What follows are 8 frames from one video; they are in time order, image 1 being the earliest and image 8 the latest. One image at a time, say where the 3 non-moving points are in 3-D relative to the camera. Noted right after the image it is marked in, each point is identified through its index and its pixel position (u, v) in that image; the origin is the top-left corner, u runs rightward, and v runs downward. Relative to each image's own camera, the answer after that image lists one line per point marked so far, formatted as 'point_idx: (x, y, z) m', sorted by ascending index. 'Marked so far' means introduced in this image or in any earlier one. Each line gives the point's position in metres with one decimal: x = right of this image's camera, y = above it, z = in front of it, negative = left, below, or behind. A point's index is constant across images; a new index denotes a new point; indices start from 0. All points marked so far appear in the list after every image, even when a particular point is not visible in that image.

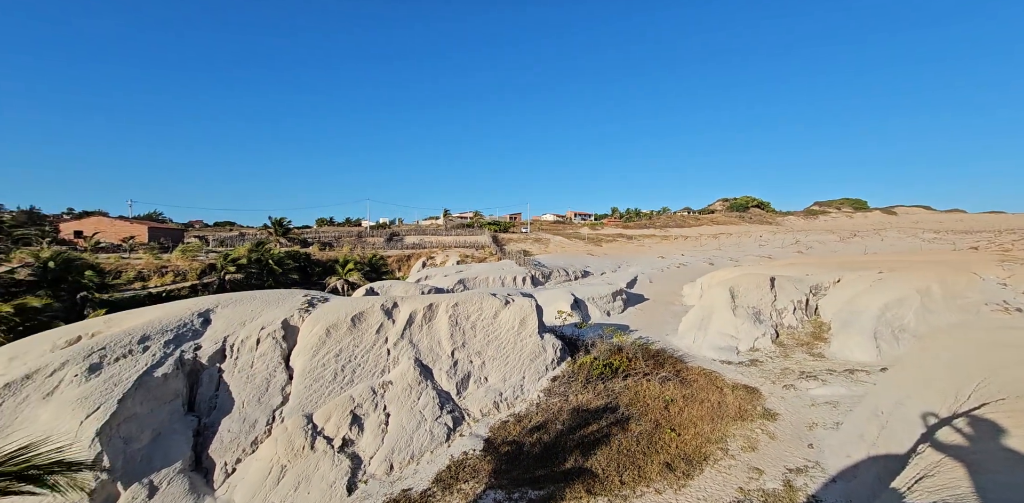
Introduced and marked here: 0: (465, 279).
0: (-1.9, -1.0, +14.3) m
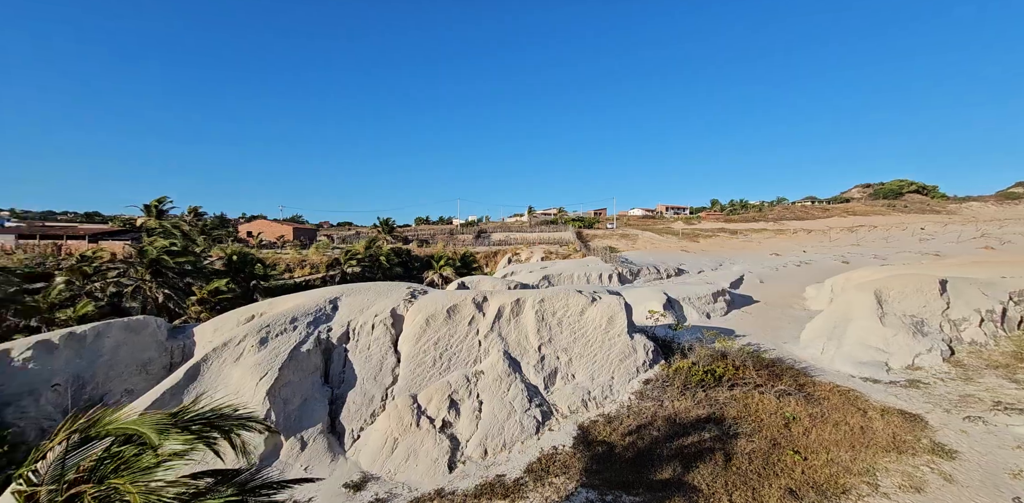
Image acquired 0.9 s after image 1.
0: (+1.3, -0.9, +14.6) m
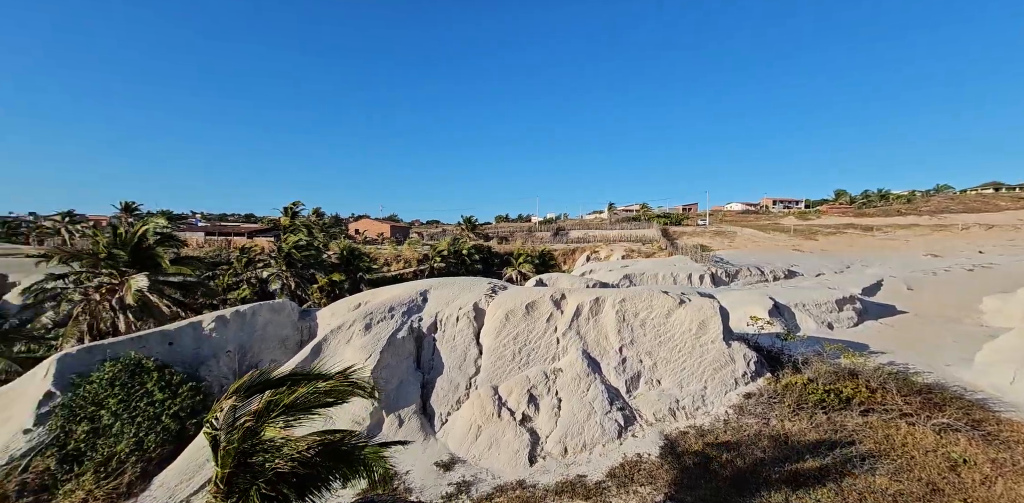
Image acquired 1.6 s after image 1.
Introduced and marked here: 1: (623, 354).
0: (+4.1, -0.8, +13.8) m
1: (+3.2, -3.0, +11.6) m
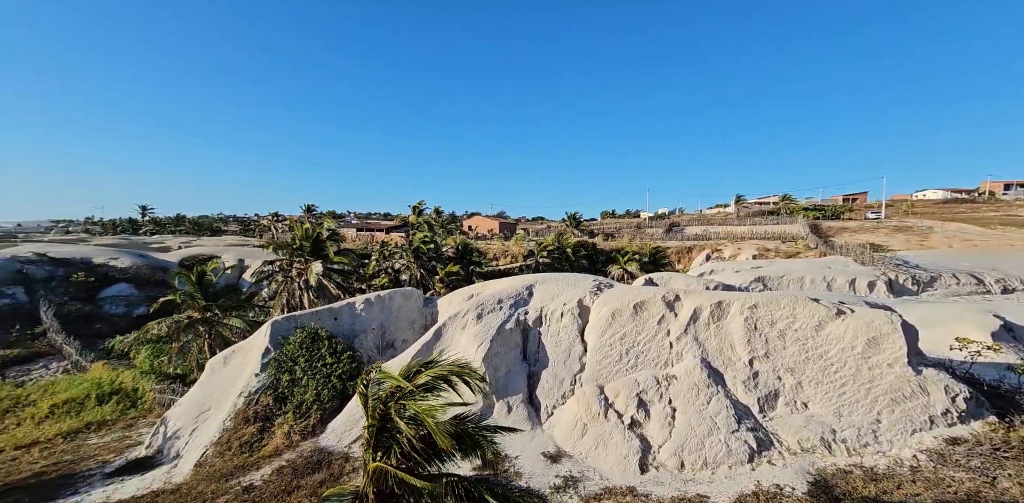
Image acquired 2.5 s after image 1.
0: (+7.4, -0.8, +11.6) m
1: (+5.8, -3.0, +9.8) m
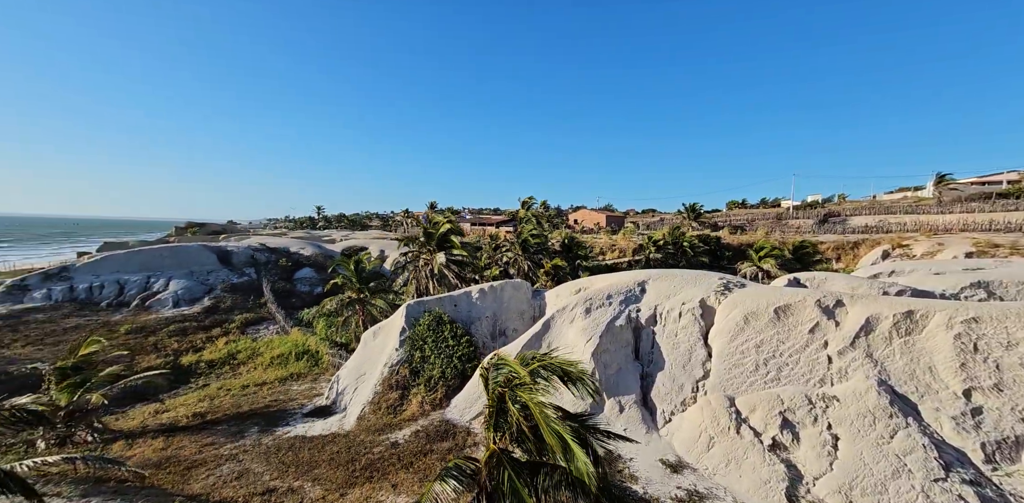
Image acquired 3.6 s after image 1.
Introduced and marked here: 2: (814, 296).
0: (+9.8, -0.6, +8.3) m
1: (+7.9, -2.9, +7.0) m
2: (+6.5, -1.1, +8.7) m
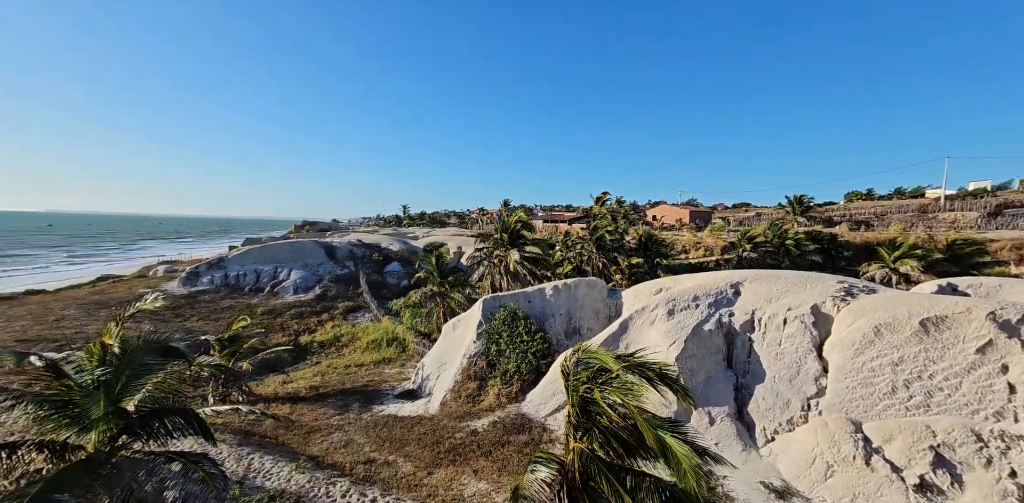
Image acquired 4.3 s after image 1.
0: (+11.3, -0.6, +5.9) m
1: (+9.3, -3.0, +5.0) m
2: (+8.2, -1.2, +6.9) m
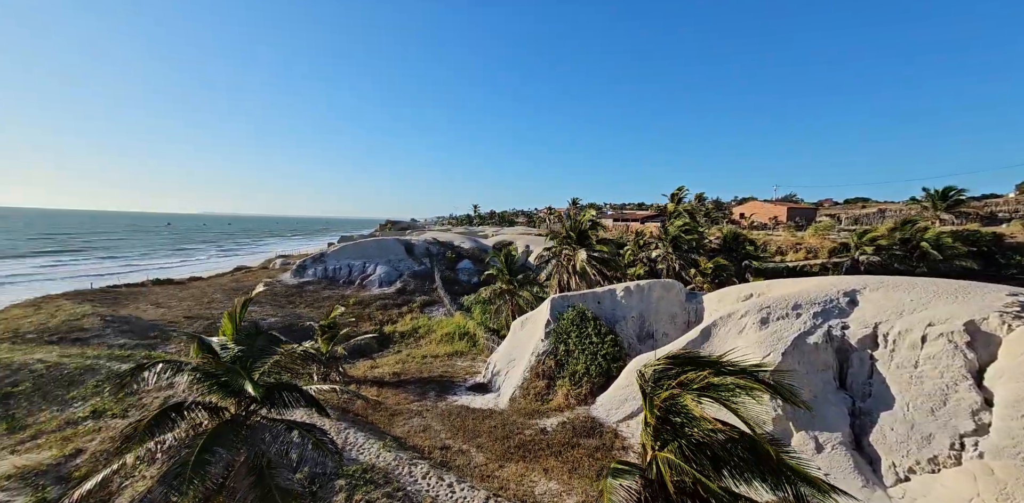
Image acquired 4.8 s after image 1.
0: (+12.5, -0.8, +3.2) m
1: (+10.3, -3.1, +2.7) m
2: (+9.6, -1.3, +4.7) m
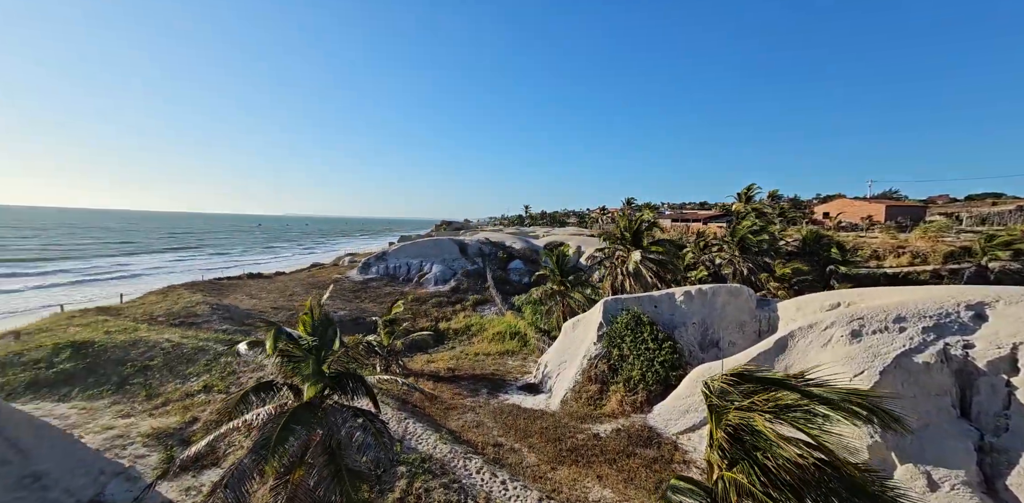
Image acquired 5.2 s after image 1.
0: (+13.2, -0.9, +0.8) m
1: (+10.9, -3.2, +0.5) m
2: (+10.4, -1.4, +2.6) m
